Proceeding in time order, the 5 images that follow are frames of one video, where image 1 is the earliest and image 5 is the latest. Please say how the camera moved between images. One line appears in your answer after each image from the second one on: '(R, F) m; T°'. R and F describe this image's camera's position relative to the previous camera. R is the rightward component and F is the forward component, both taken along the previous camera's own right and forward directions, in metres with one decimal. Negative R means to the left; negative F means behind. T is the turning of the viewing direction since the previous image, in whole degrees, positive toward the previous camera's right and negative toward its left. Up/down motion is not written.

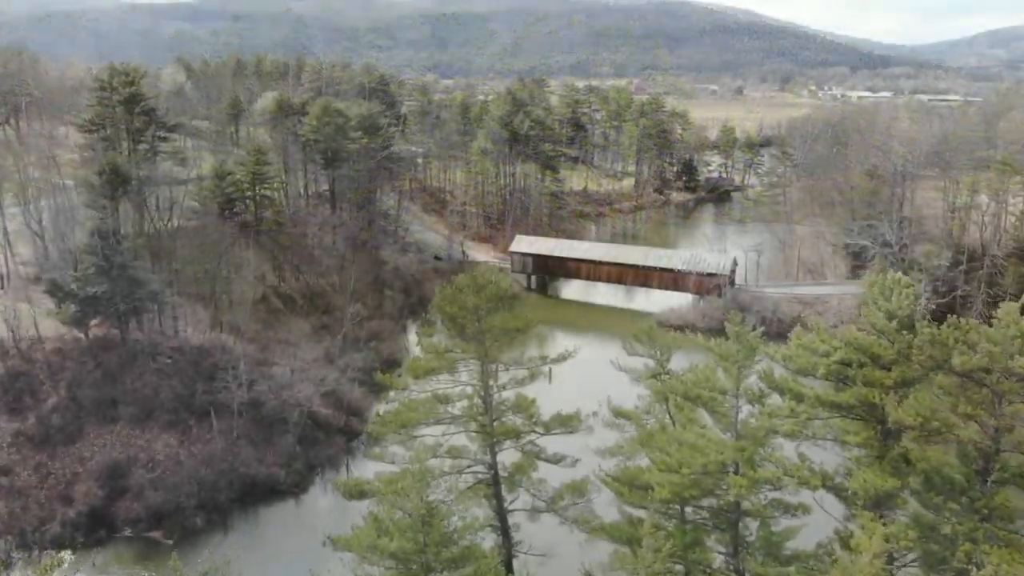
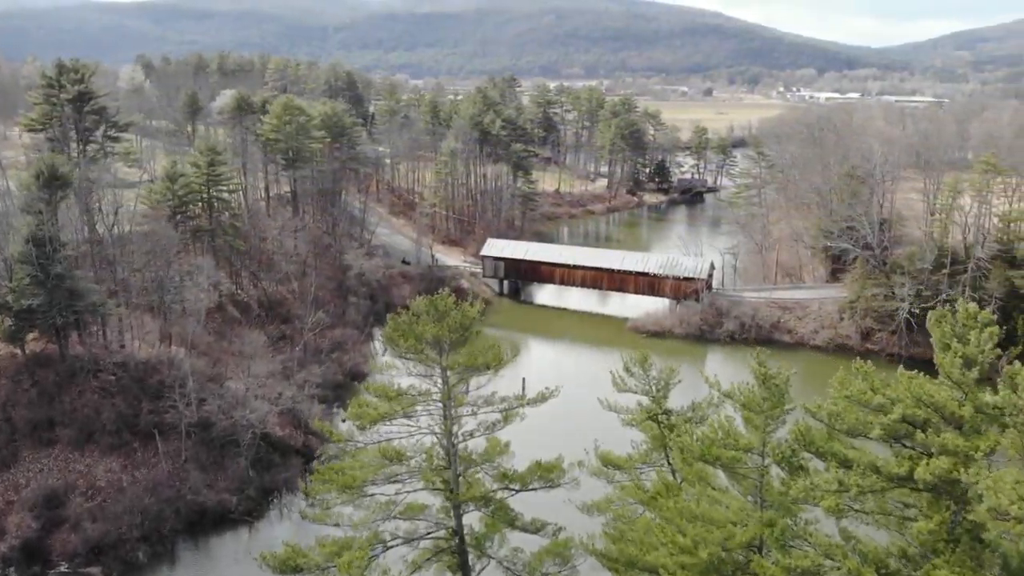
(0.0, +1.6) m; +2°
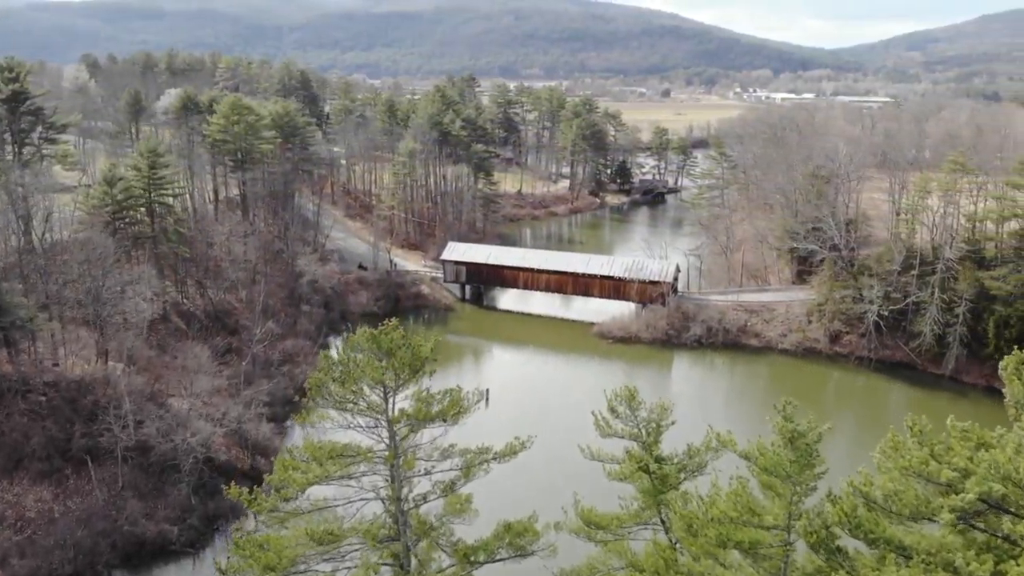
(0.0, +1.3) m; +3°
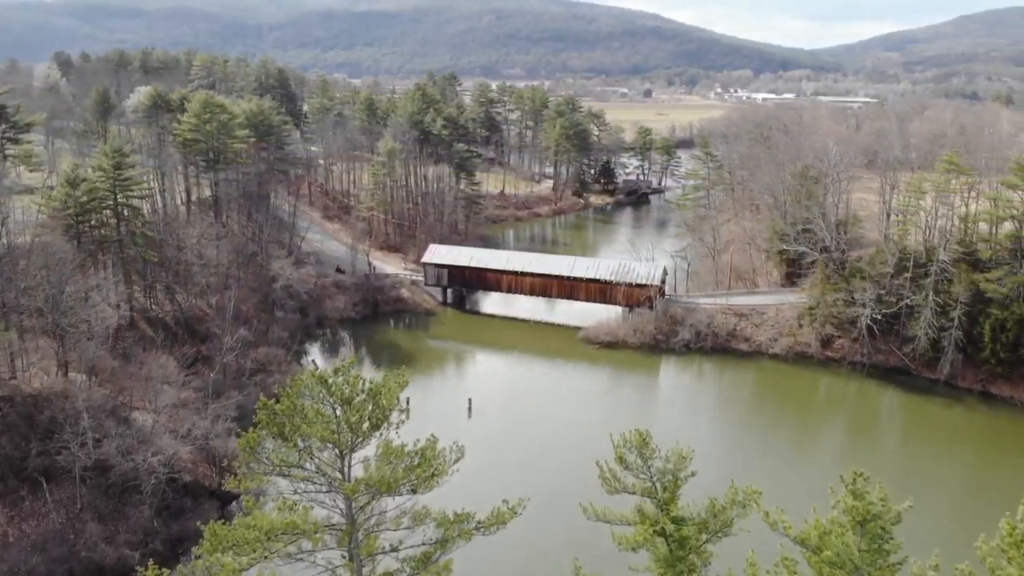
(0.0, +1.1) m; +1°
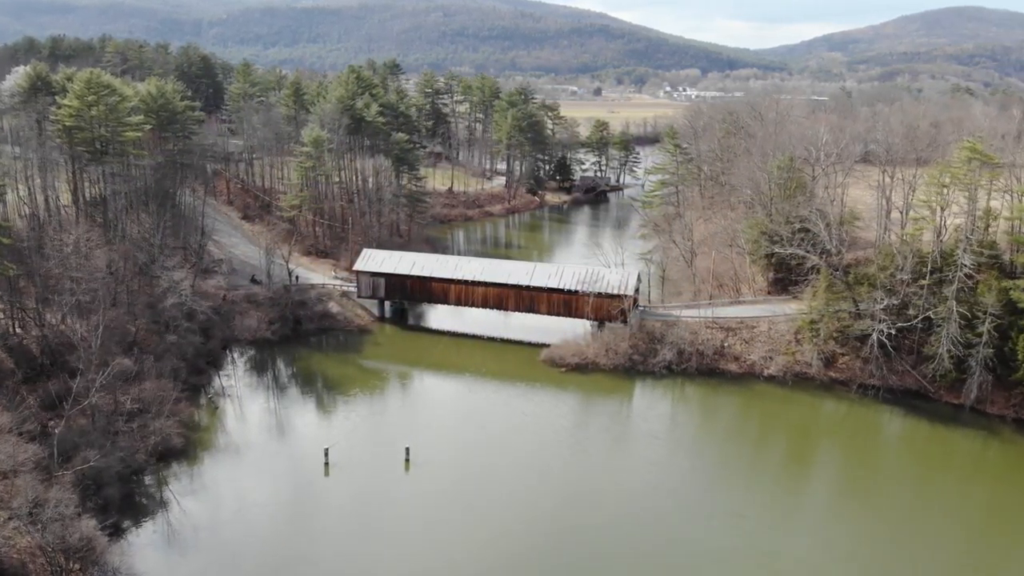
(+0.1, +5.5) m; +3°
